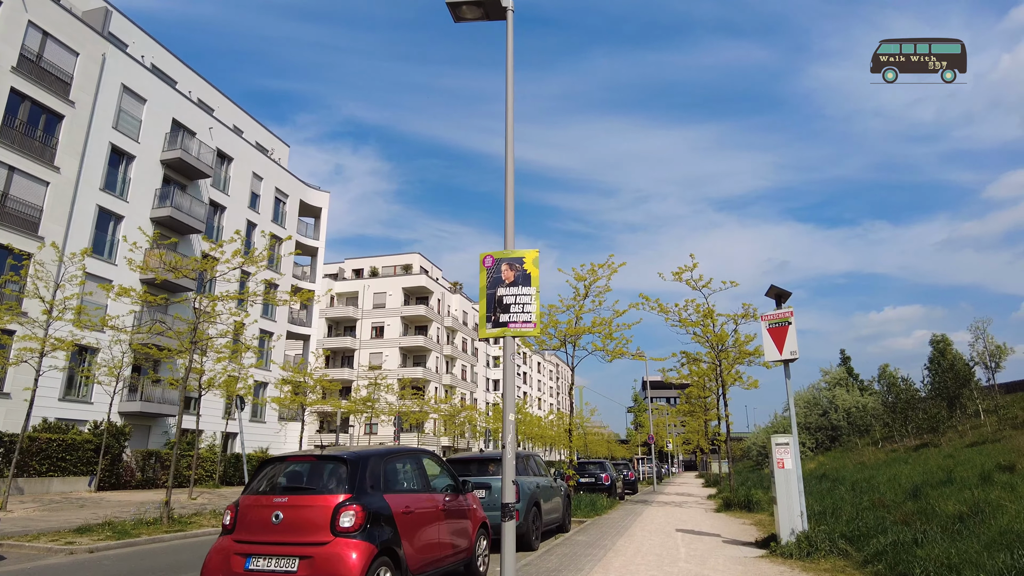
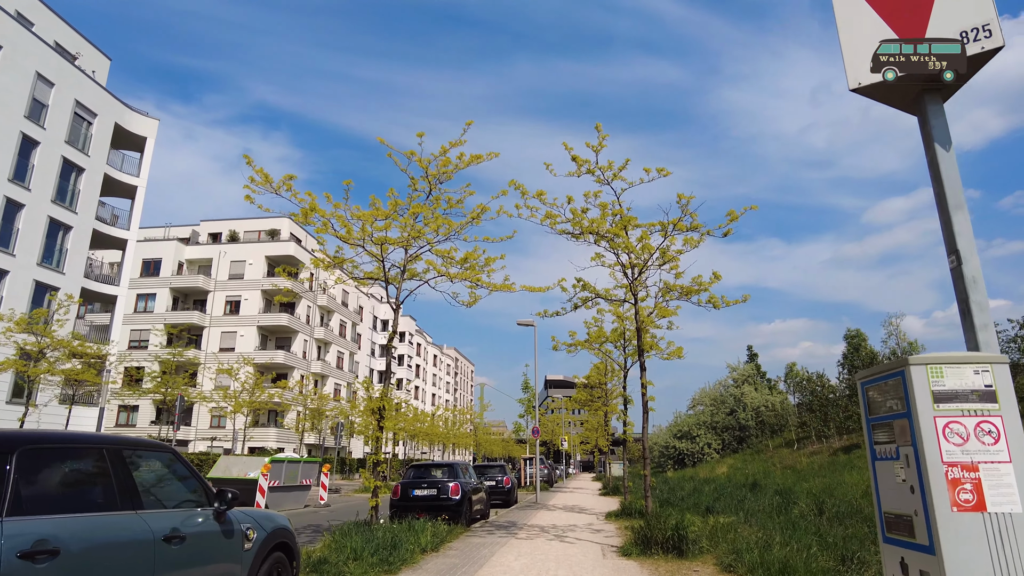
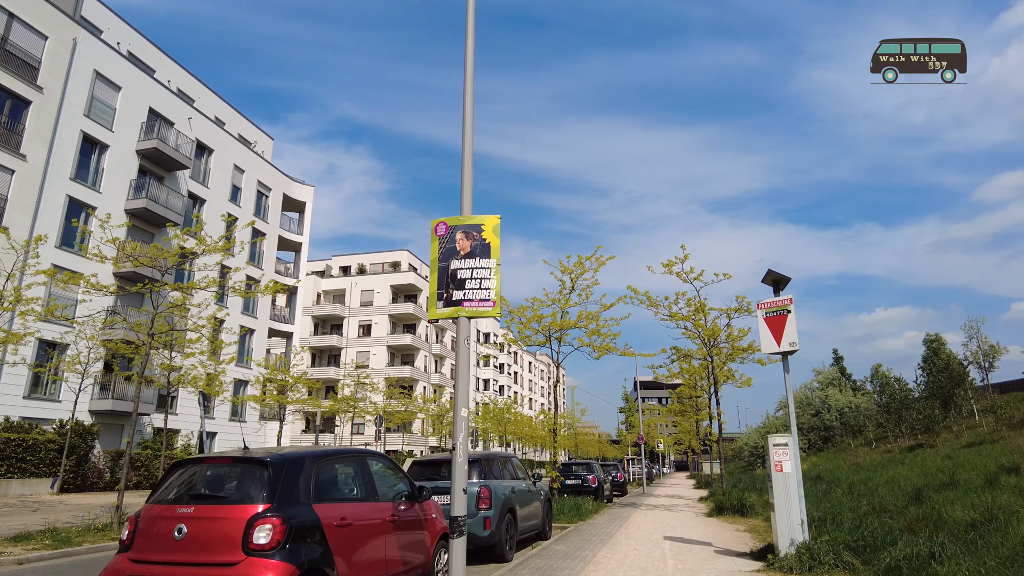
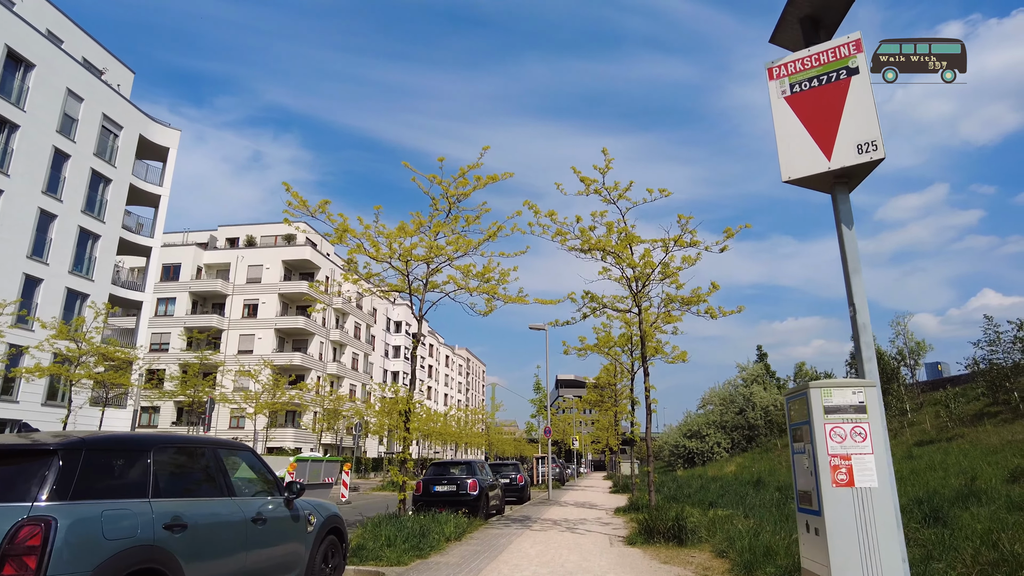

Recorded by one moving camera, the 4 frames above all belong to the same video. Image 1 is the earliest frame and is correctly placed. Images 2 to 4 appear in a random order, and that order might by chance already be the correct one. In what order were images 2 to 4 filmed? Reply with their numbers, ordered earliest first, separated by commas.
3, 4, 2
